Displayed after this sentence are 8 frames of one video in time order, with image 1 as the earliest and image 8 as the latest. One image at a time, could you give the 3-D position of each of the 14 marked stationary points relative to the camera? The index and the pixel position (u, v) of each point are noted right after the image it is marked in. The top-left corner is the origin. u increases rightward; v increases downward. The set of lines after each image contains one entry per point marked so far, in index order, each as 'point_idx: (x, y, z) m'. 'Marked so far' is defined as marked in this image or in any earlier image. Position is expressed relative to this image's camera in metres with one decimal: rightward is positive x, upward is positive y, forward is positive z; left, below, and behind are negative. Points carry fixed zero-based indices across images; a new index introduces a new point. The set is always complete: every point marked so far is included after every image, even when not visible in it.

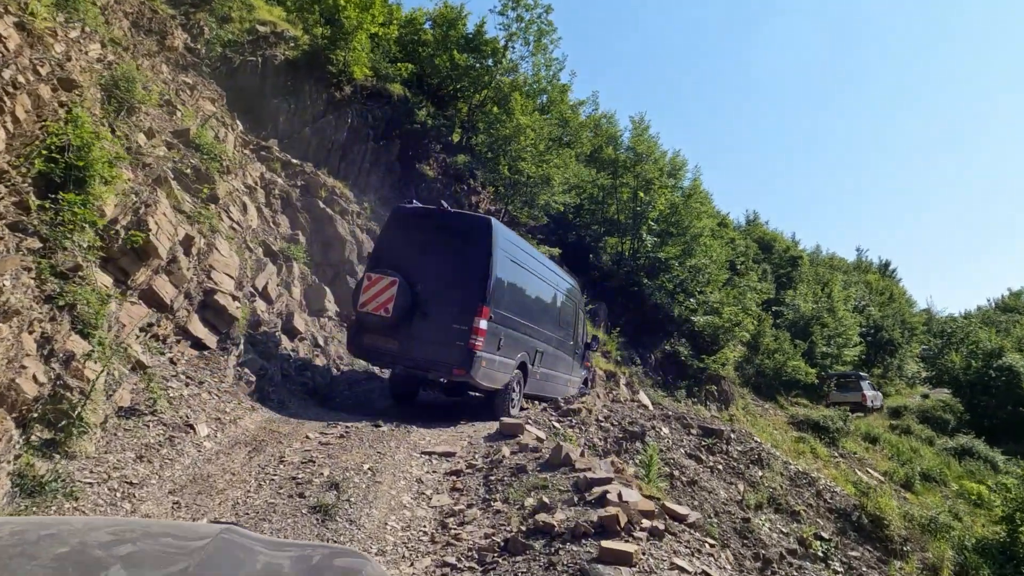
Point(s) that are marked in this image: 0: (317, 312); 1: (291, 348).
0: (-3.1, -0.4, +12.0) m
1: (-2.8, -0.8, +9.4) m
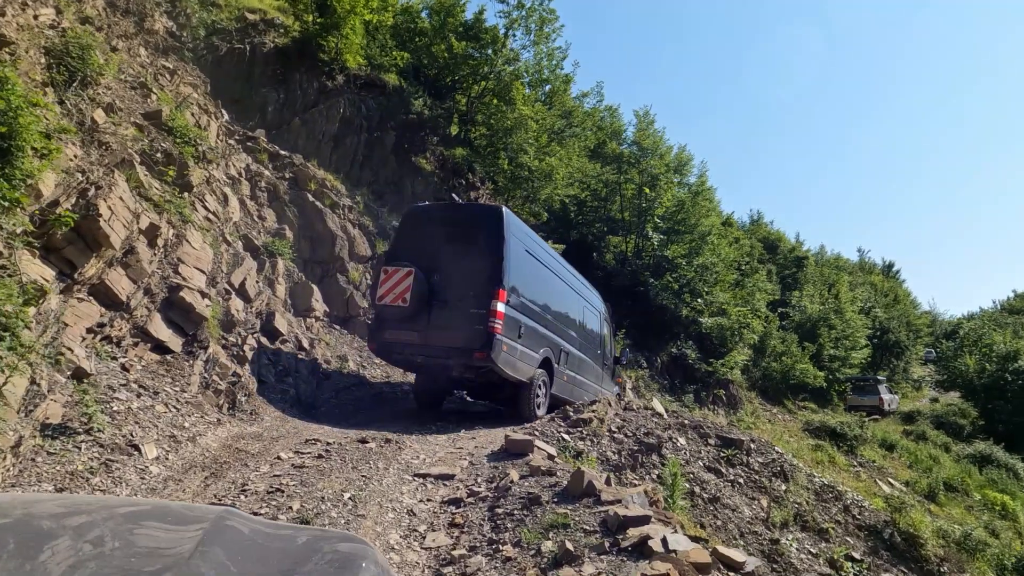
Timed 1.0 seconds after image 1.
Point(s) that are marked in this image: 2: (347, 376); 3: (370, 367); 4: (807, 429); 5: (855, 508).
0: (-3.1, -0.4, +11.1) m
1: (-2.7, -0.7, +8.5) m
2: (-2.2, -1.2, +10.1) m
3: (-2.1, -1.2, +11.2) m
4: (+7.6, -3.6, +19.3) m
5: (+5.1, -3.3, +11.2) m
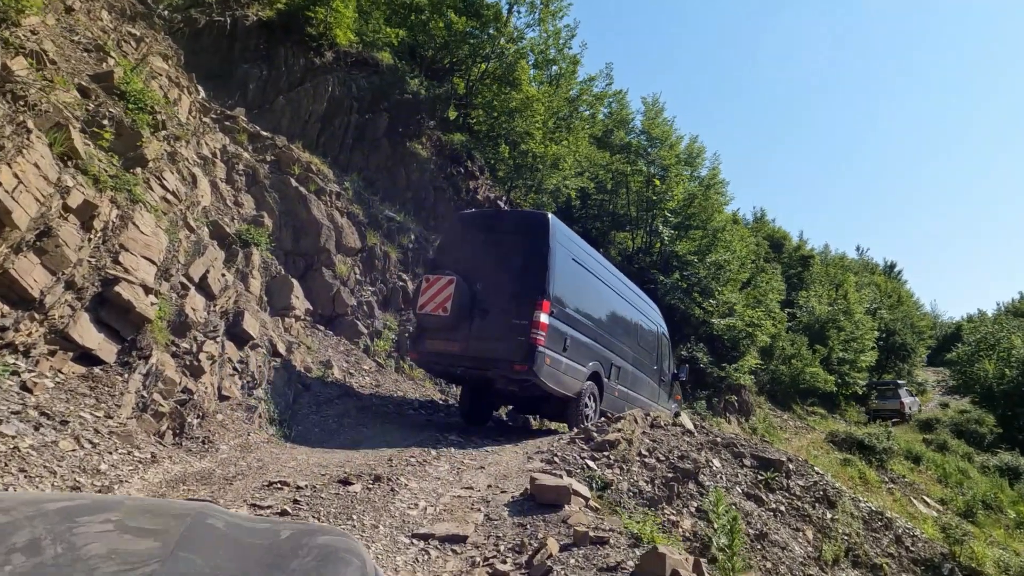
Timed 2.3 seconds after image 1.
0: (-3.0, -0.3, +9.7) m
1: (-2.6, -0.7, +7.0) m
2: (-2.1, -1.1, +8.7) m
3: (-2.0, -1.1, +9.8) m
4: (+7.6, -3.6, +18.0) m
5: (+5.2, -3.3, +9.9) m
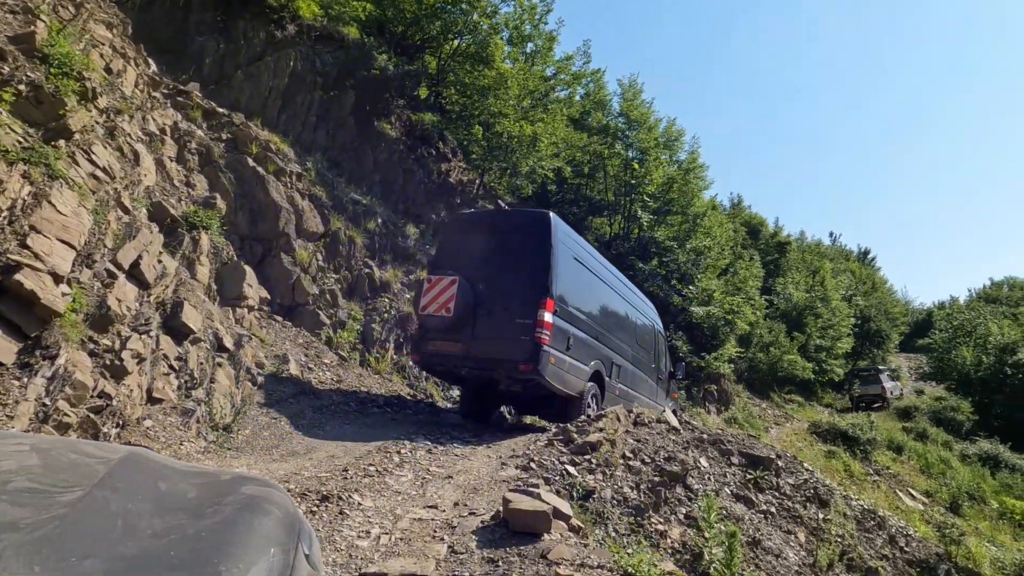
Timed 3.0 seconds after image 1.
0: (-3.3, -0.2, +8.9) m
1: (-2.8, -0.6, +6.3) m
2: (-2.4, -1.0, +7.9) m
3: (-2.3, -1.0, +9.0) m
4: (+7.0, -3.3, +17.6) m
5: (+4.9, -3.1, +9.4) m
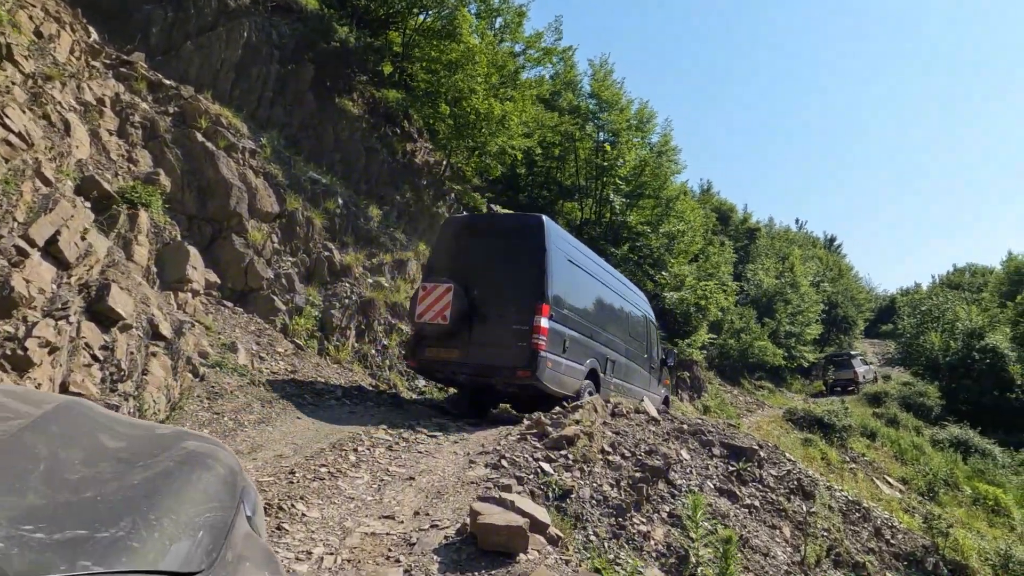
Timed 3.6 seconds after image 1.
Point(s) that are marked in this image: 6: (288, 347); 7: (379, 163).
0: (-3.6, 0.0, +8.1) m
1: (-3.0, -0.4, +5.5) m
2: (-2.7, -0.8, +7.2) m
3: (-2.7, -0.8, +8.3) m
4: (+6.3, -3.0, +17.3) m
5: (+4.5, -2.9, +9.0) m
6: (-2.7, -0.7, +8.9) m
7: (-2.7, +2.5, +15.1) m
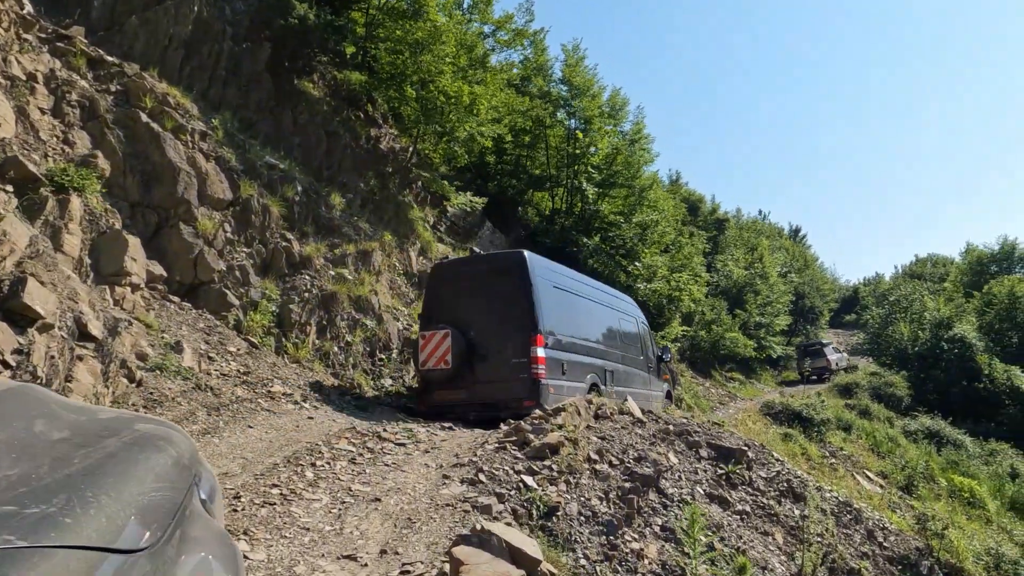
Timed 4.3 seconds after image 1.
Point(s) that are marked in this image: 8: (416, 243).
0: (-3.9, +0.1, +7.3) m
1: (-3.2, -0.4, +4.8) m
2: (-2.9, -0.8, +6.5) m
3: (-2.9, -0.7, +7.6) m
4: (+5.7, -2.8, +17.0) m
5: (+4.2, -2.8, +8.6) m
6: (-3.0, -0.6, +8.2) m
7: (-3.2, +2.6, +14.3) m
8: (-1.9, +0.9, +14.5) m
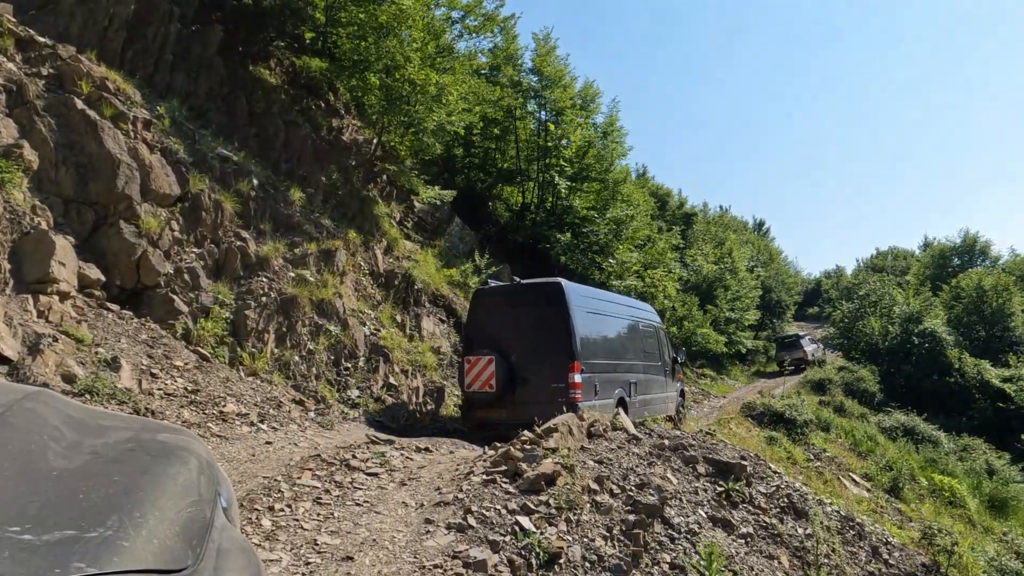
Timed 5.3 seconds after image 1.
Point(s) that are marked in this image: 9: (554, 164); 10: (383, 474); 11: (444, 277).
0: (-4.0, 0.0, +6.4) m
1: (-3.2, -0.5, +3.9) m
2: (-3.0, -0.9, +5.6) m
3: (-3.1, -0.8, +6.7) m
4: (+5.1, -2.7, +16.5) m
5: (+4.0, -2.8, +8.1) m
6: (-3.1, -0.7, +7.3) m
7: (-3.7, +2.6, +13.3) m
8: (-2.4, +0.9, +13.7) m
9: (+1.1, +3.1, +19.2) m
10: (-0.9, -1.3, +5.4) m
11: (-1.3, +0.2, +14.5) m
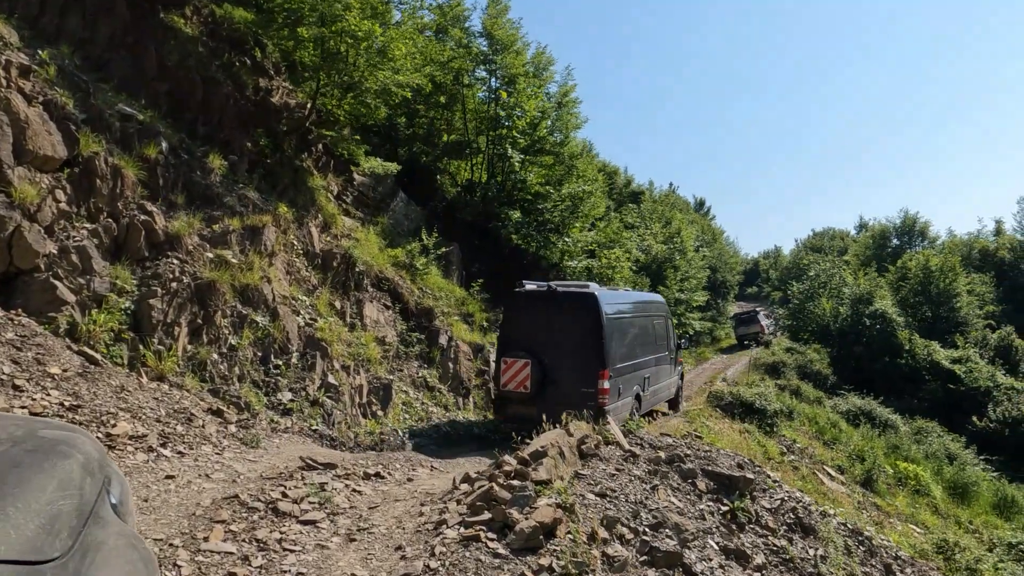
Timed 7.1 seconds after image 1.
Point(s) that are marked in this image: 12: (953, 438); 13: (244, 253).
0: (-4.2, +0.1, +4.7) m
1: (-3.2, -0.5, +2.3) m
2: (-3.1, -0.8, +4.1) m
3: (-3.3, -0.7, +5.2) m
4: (+4.0, -2.3, +15.7) m
5: (+3.7, -2.7, +7.2) m
6: (-3.4, -0.6, +5.8) m
7: (-4.5, +2.9, +11.6) m
8: (-3.1, +1.1, +12.1) m
9: (-0.2, +3.6, +17.8) m
10: (-1.0, -1.3, +4.1) m
11: (-2.2, +0.5, +13.1) m
12: (+11.2, -3.8, +19.1) m
13: (-3.3, +0.4, +9.3) m
